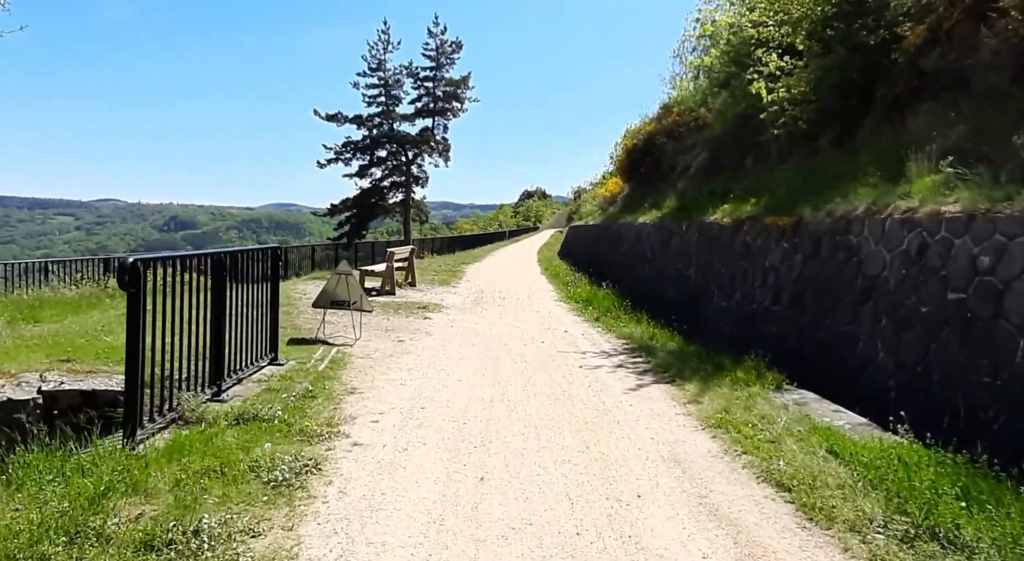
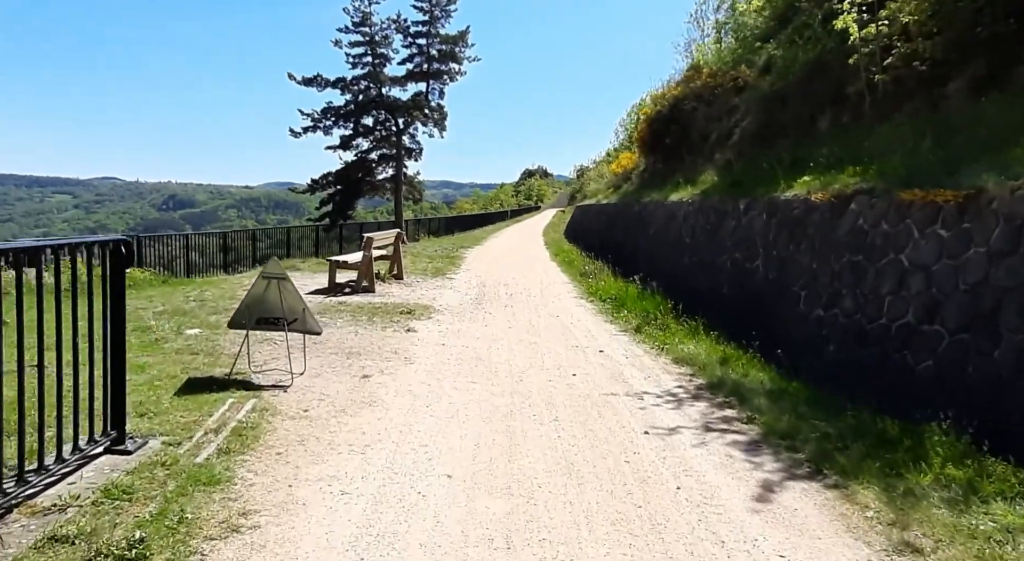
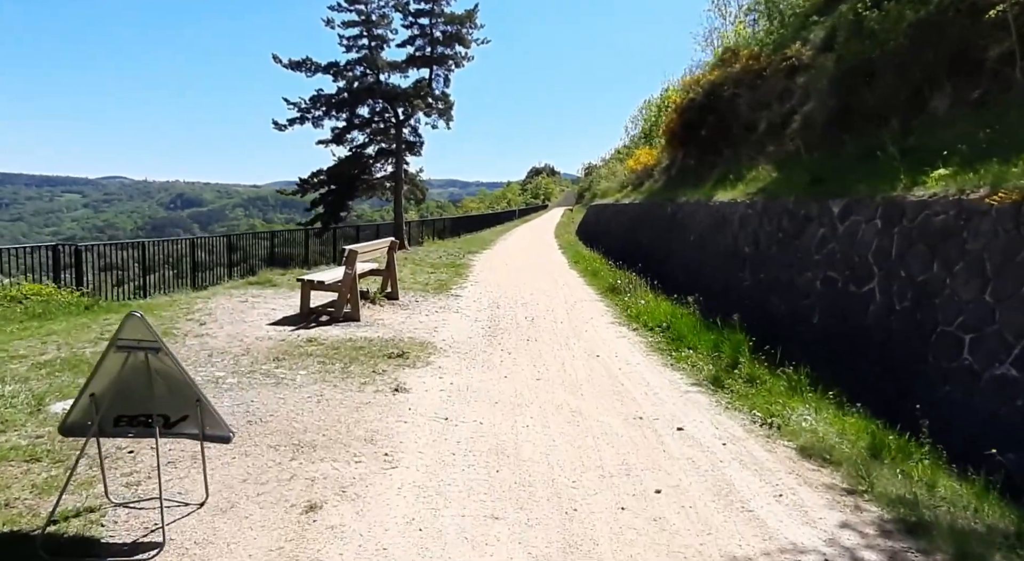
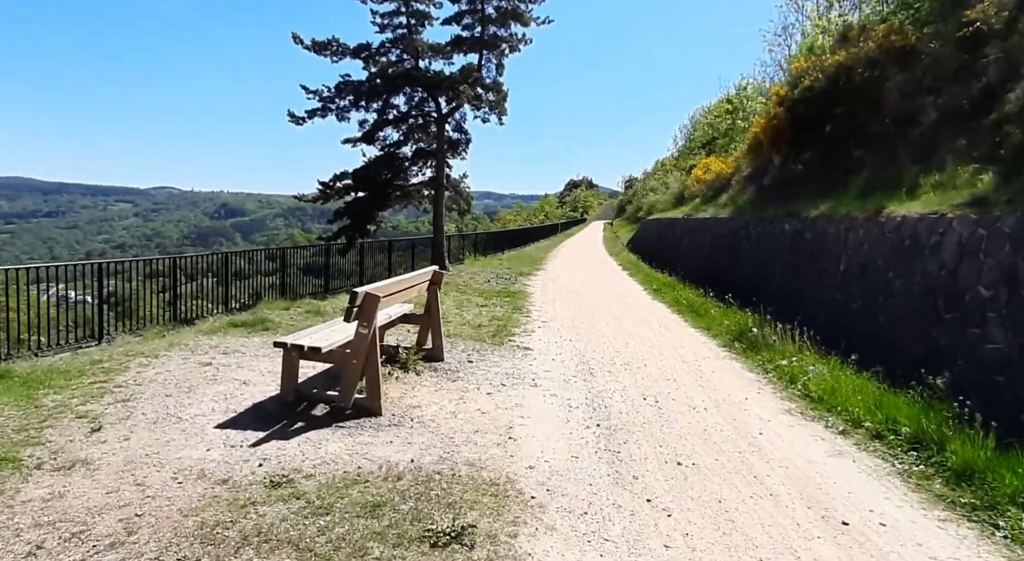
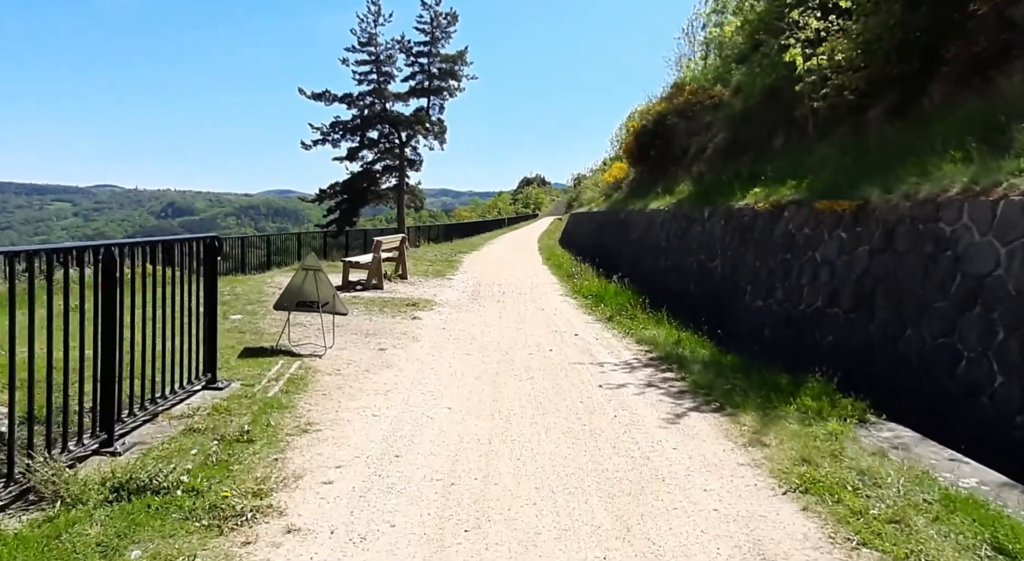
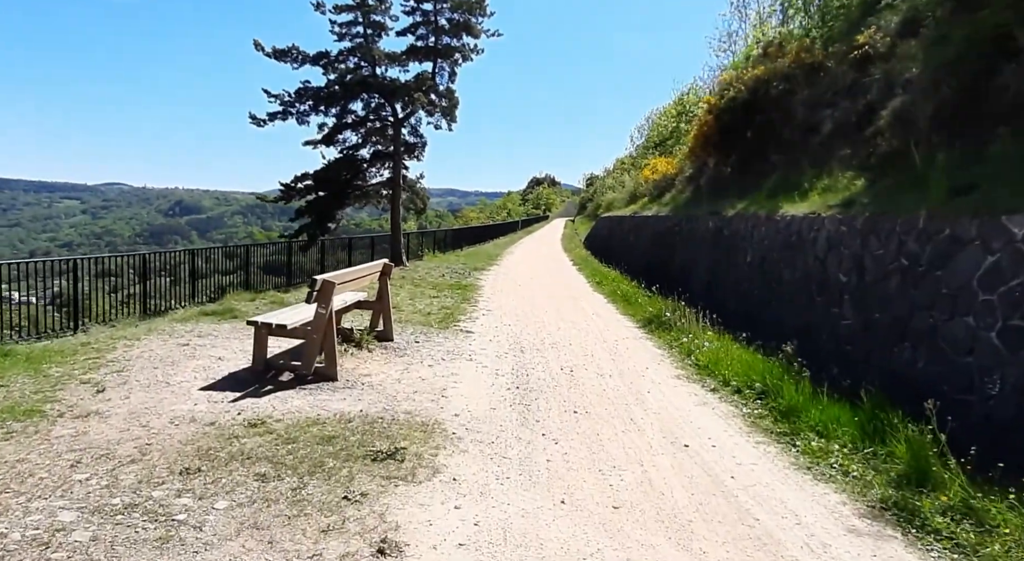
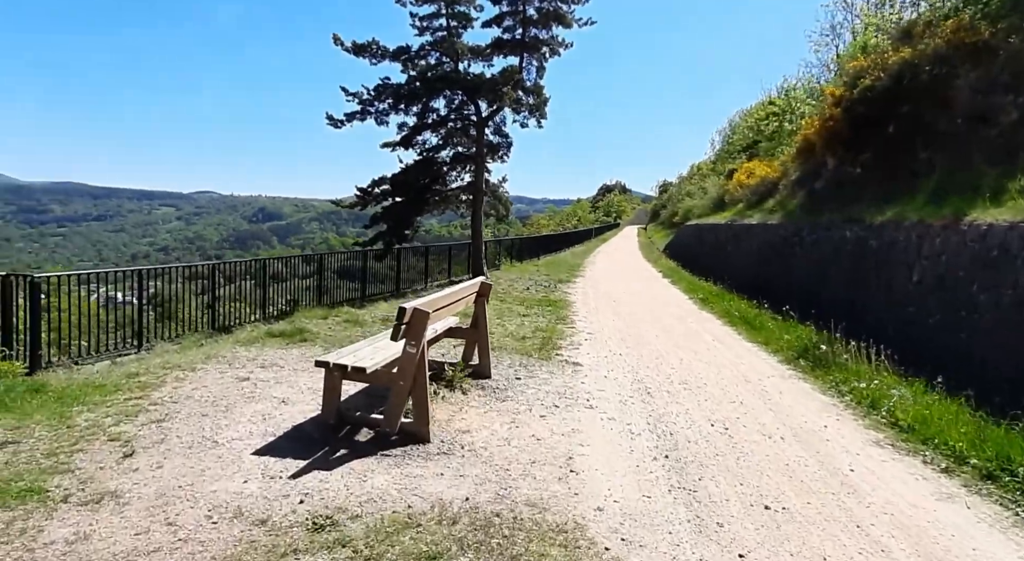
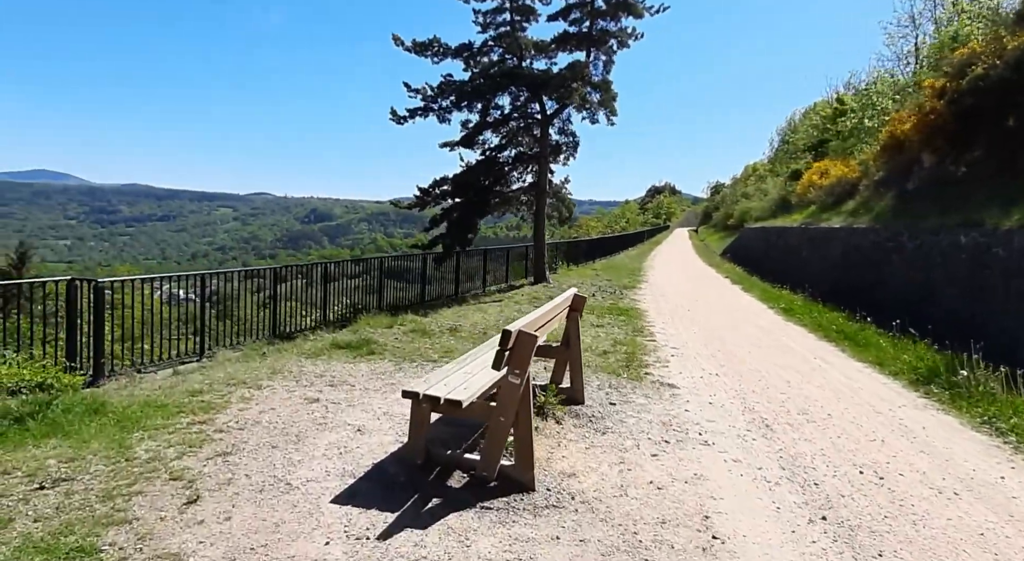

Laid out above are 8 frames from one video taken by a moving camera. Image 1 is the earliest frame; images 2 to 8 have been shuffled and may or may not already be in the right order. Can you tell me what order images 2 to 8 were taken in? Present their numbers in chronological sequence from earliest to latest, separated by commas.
5, 2, 3, 6, 4, 7, 8
